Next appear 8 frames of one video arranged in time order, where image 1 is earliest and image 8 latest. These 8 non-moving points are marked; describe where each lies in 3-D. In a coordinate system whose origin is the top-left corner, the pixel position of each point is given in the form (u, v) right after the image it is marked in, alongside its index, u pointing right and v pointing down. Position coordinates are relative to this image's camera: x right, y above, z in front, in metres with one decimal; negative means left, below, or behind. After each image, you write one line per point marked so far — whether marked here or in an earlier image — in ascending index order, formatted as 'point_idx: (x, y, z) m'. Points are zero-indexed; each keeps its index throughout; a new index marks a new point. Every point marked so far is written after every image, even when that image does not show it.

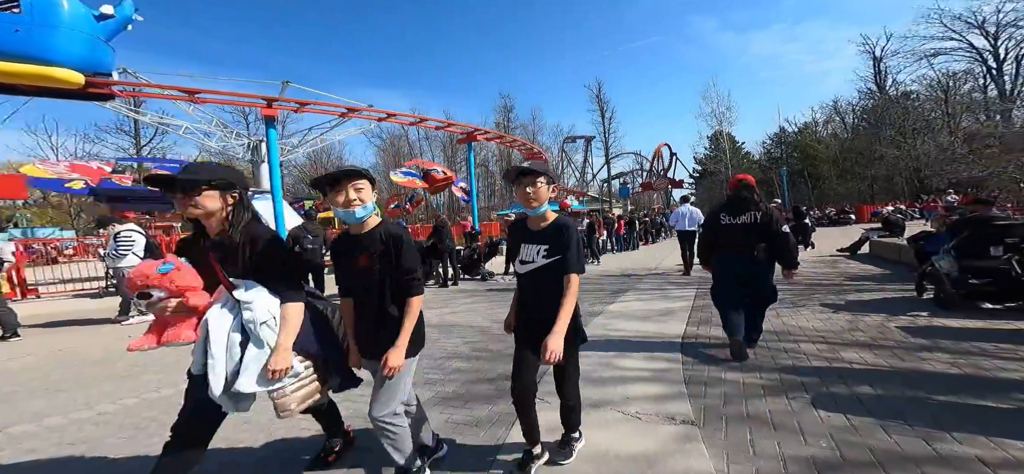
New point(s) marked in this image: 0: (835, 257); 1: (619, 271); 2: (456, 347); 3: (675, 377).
0: (+8.2, -0.8, +12.0) m
1: (+2.4, -0.9, +11.0) m
2: (-0.6, -1.0, +4.6) m
3: (+1.1, -1.0, +3.4) m
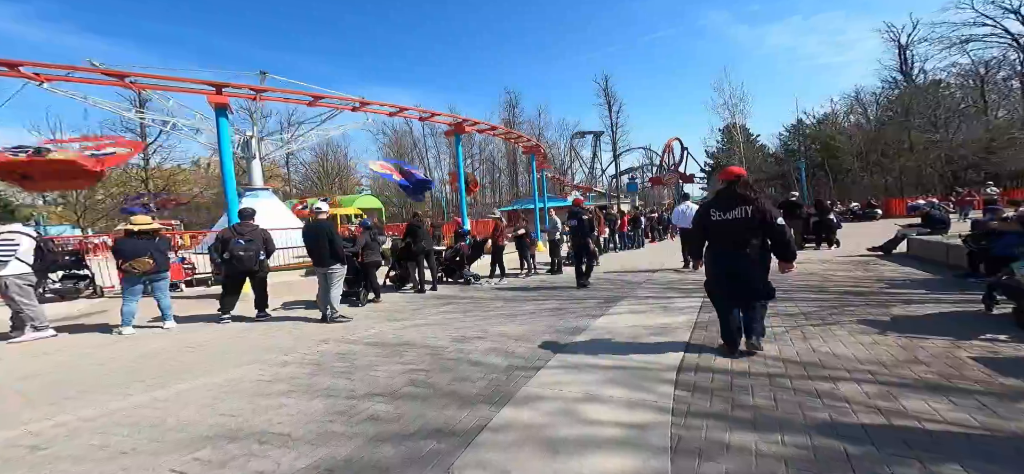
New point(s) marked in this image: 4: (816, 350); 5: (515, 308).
0: (+8.0, -0.7, +10.8) m
1: (+2.2, -0.9, +10.0) m
2: (-0.9, -1.0, +3.6) m
3: (+0.7, -1.0, +2.3) m
4: (+2.3, -0.9, +3.6) m
5: (0.0, -1.0, +6.3) m
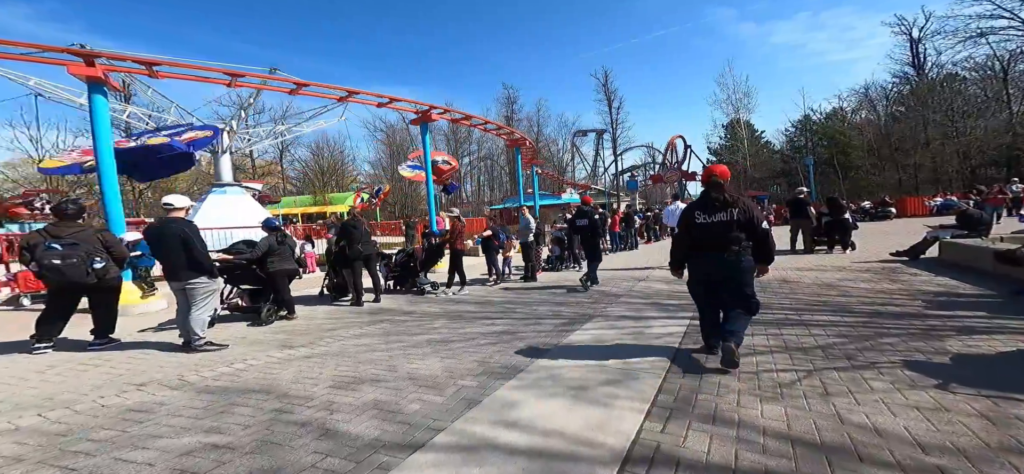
0: (+7.4, -0.7, +9.5) m
1: (+1.6, -0.9, +8.7) m
2: (-1.6, -1.1, +2.4) m
3: (0.0, -1.0, +1.1) m
4: (+1.7, -0.9, +2.3) m
5: (-0.6, -1.0, +5.0) m
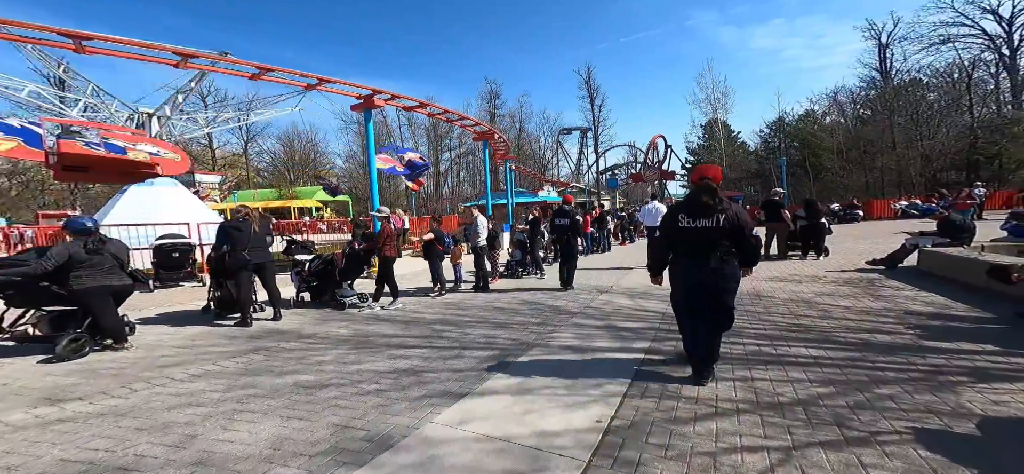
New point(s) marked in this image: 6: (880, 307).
0: (+6.4, -0.9, +8.7) m
1: (+0.7, -1.0, +7.7) m
2: (-2.3, -1.2, +1.3) m
3: (-0.6, -1.2, 0.0) m
4: (+1.0, -1.1, +1.4) m
5: (-1.4, -1.1, +4.0) m
6: (+5.6, -1.0, +7.3) m
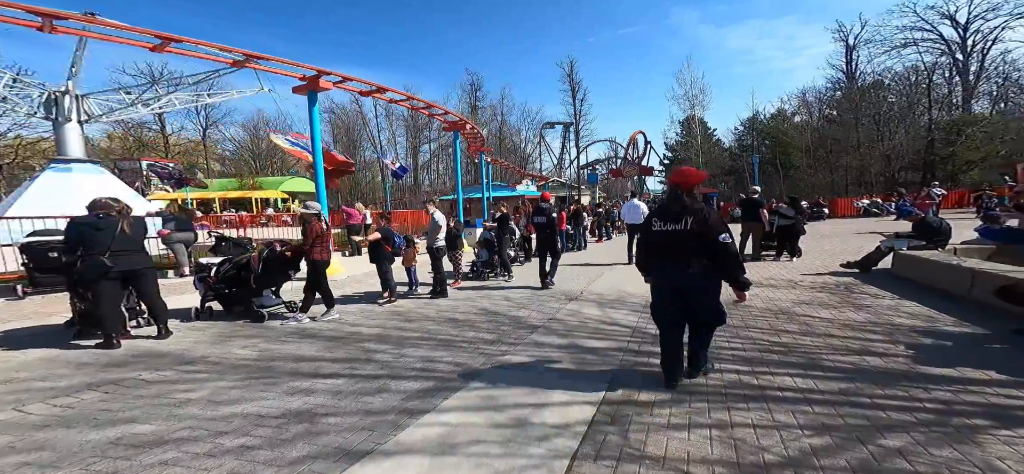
0: (+5.8, -1.0, +8.2) m
1: (+0.1, -1.1, +6.9) m
2: (-2.7, -1.3, +0.4) m
3: (-0.9, -1.3, -0.8) m
4: (+0.6, -1.2, +0.6) m
5: (-1.9, -1.1, +3.1) m
6: (+5.0, -1.1, +6.7) m
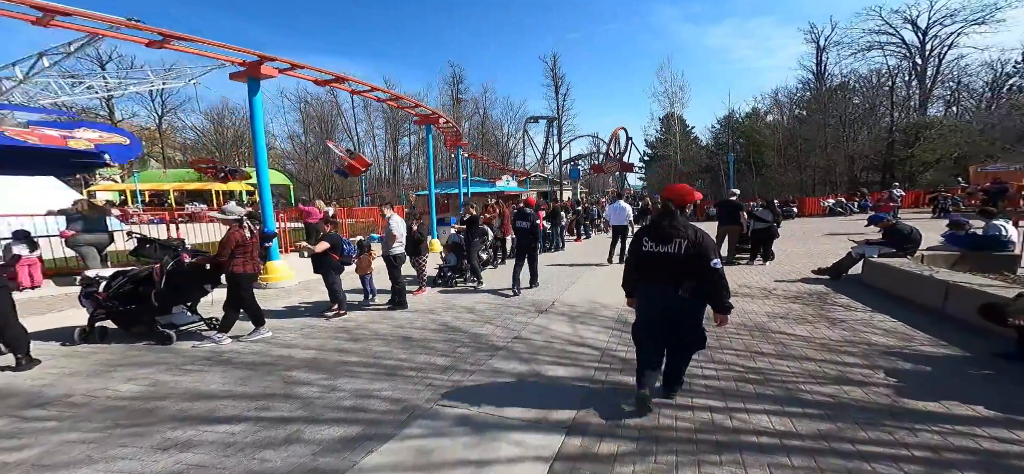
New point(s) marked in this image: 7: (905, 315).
0: (+5.2, -1.2, +7.9) m
1: (-0.5, -1.2, +6.4) m
2: (-2.9, -1.4, -0.2) m
3: (-1.1, -1.5, -1.3) m
4: (+0.3, -1.4, +0.2) m
5: (-2.2, -1.3, +2.5) m
6: (+4.5, -1.3, +6.4) m
7: (+6.1, -1.2, +7.4) m
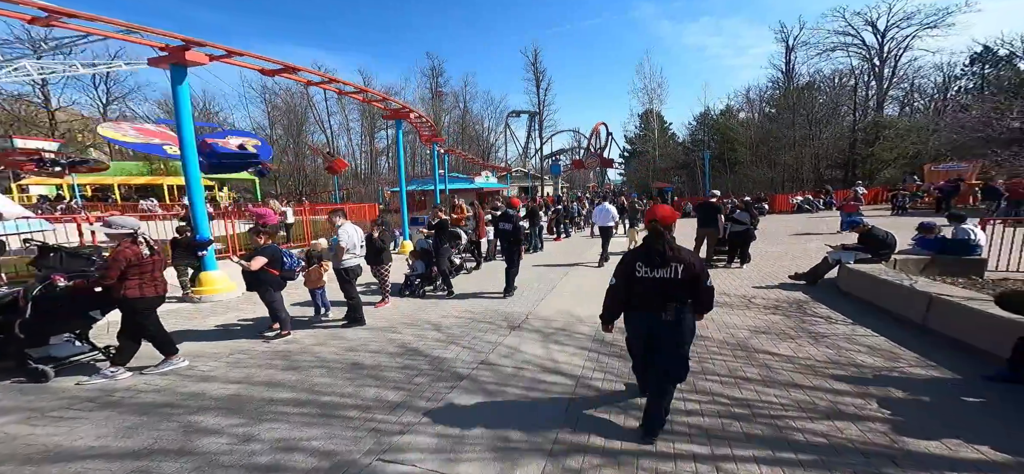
0: (+4.7, -1.4, +7.6) m
1: (-0.9, -1.3, +5.9) m
2: (-3.0, -1.7, -0.9) m
3: (-1.2, -1.8, -1.9) m
4: (+0.2, -1.6, -0.4) m
5: (-2.5, -1.5, +1.9) m
6: (+4.0, -1.5, +6.1) m
7: (+5.7, -1.4, +7.1) m
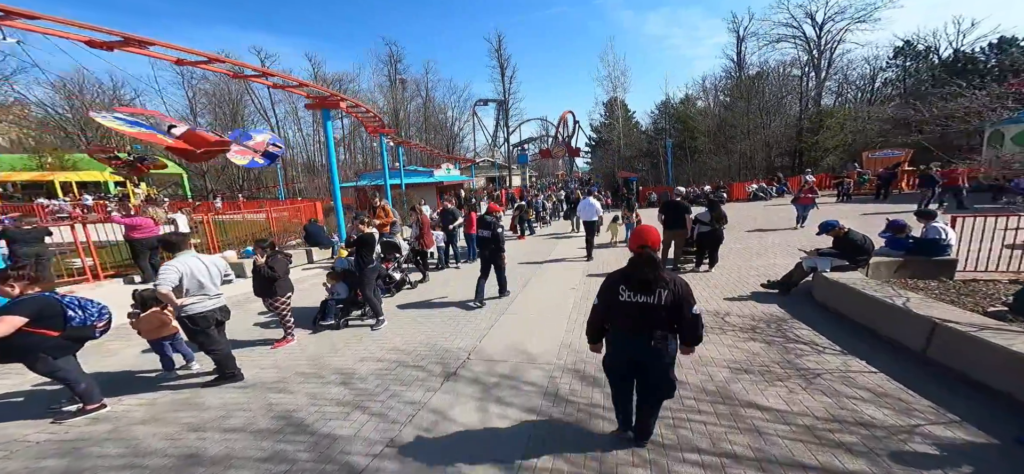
0: (+3.8, -1.6, +6.5) m
1: (-1.7, -1.7, +4.3) m
2: (-3.3, -2.2, -2.5) m
3: (-1.4, -2.3, -3.4) m
4: (-0.1, -2.1, -1.8) m
5: (-2.9, -1.9, +0.3) m
6: (+3.2, -1.7, +4.9) m
7: (+4.8, -1.6, +6.1) m
